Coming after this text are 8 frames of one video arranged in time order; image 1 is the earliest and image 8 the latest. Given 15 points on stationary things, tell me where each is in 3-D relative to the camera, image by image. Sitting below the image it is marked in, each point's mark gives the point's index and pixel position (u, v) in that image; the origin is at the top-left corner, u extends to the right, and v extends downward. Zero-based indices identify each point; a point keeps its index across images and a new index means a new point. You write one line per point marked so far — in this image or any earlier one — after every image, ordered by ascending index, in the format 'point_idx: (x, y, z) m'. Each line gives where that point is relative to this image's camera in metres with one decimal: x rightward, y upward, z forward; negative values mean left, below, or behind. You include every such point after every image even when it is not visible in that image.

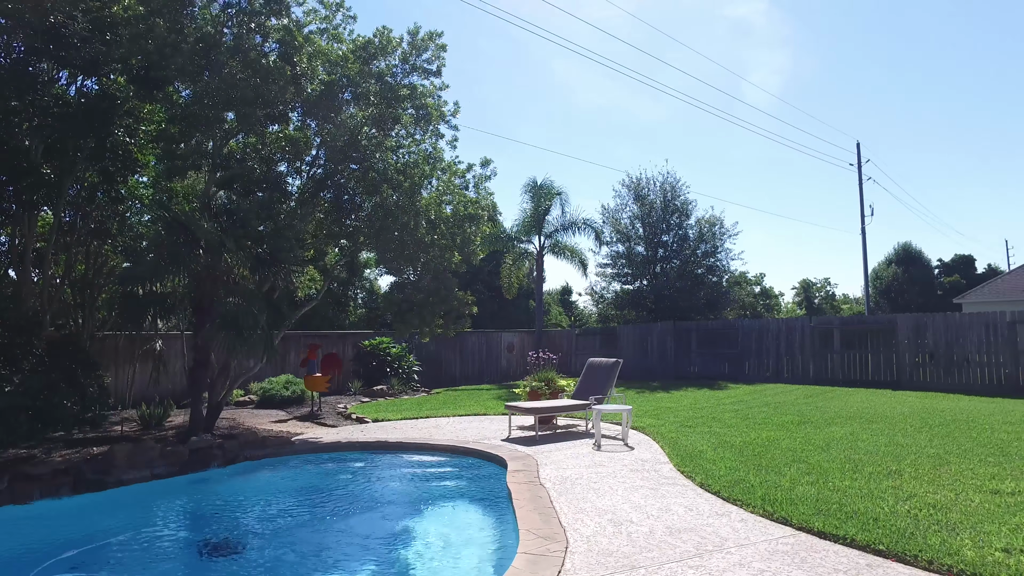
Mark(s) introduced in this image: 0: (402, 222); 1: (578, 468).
0: (-1.6, +0.9, +9.3) m
1: (+0.6, -1.7, +6.2) m
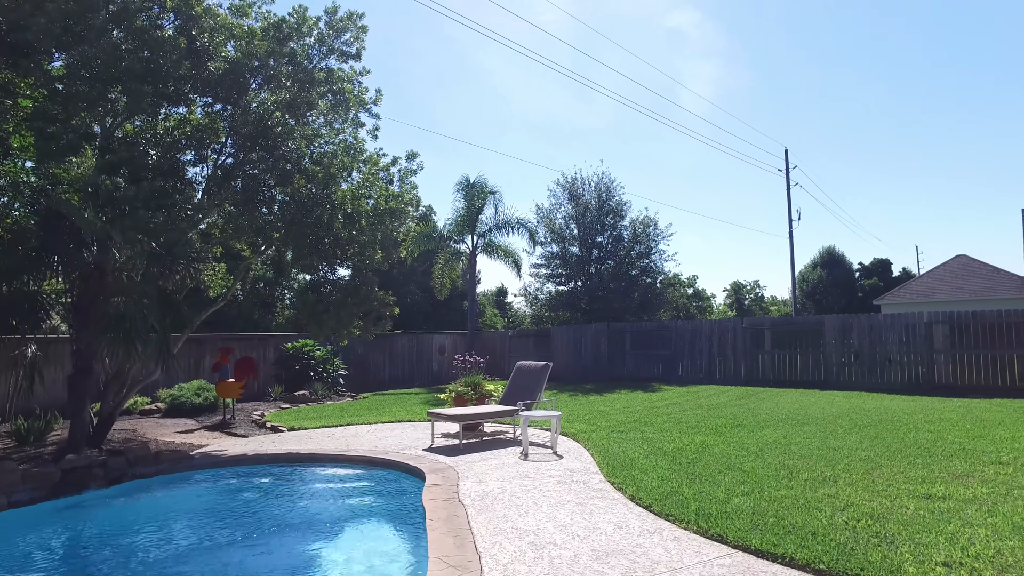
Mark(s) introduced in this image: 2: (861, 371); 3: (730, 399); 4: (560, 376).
0: (-2.5, +1.0, +8.6) m
1: (-0.1, -1.7, +5.8) m
2: (+7.6, -1.8, +14.4) m
3: (+3.9, -2.0, +12.0) m
4: (+1.4, -2.5, +19.2) m
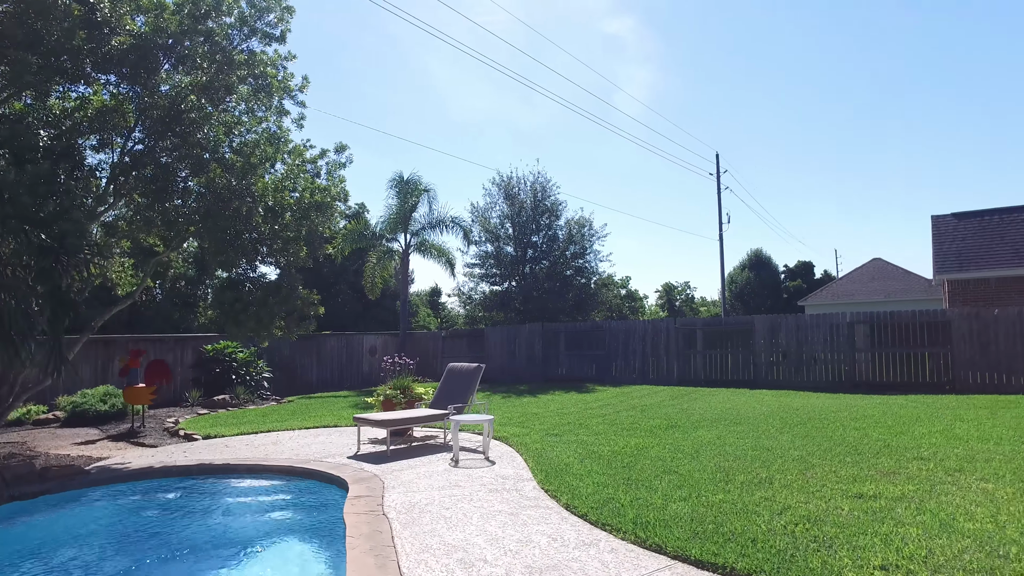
0: (-3.4, +1.0, +8.0) m
1: (-0.7, -1.6, +5.4) m
2: (+6.1, -1.8, +14.7) m
3: (+2.7, -2.0, +12.0) m
4: (-0.5, -2.5, +18.9) m
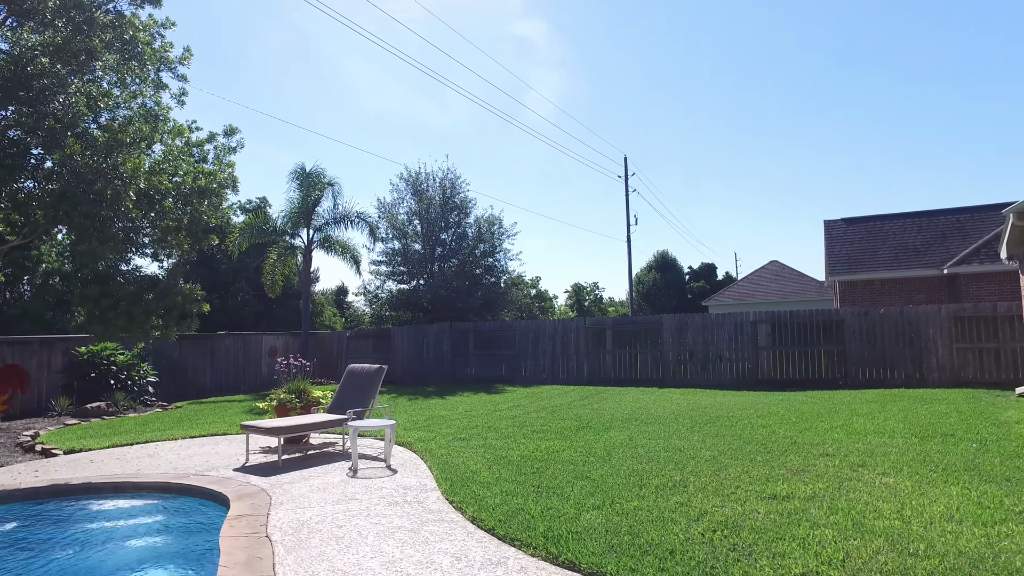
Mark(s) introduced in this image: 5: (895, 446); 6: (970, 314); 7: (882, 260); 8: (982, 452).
0: (-4.4, +1.0, +7.1) m
1: (-1.4, -1.6, +4.9) m
2: (+4.1, -1.8, +15.0) m
3: (+1.1, -2.0, +11.9) m
4: (-3.0, -2.5, +18.3) m
5: (+3.7, -1.5, +6.4) m
6: (+8.7, -0.5, +12.7) m
7: (+9.7, +0.7, +17.5) m
8: (+4.3, -1.5, +6.2) m
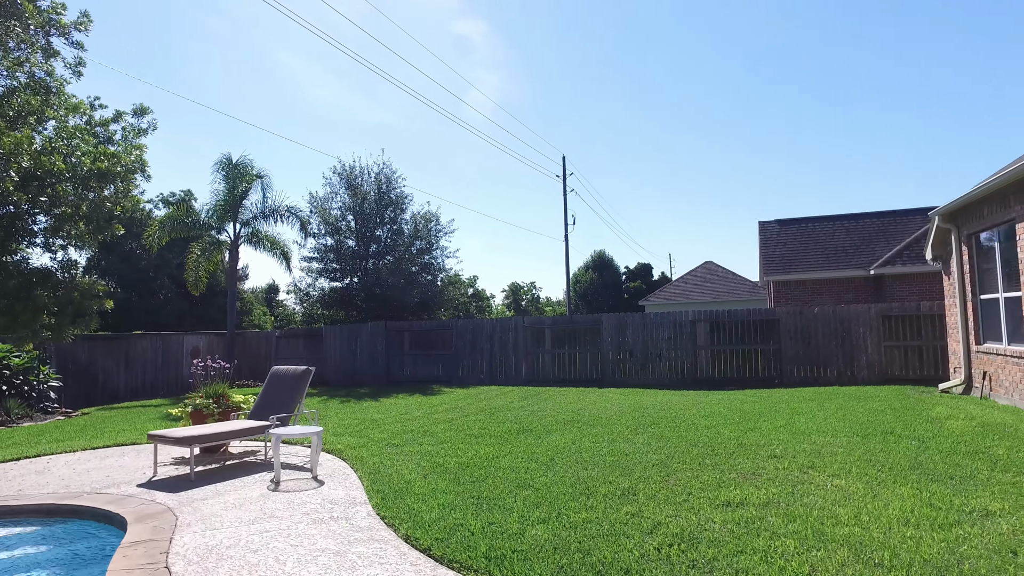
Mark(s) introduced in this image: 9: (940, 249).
0: (-5.0, +1.1, +6.3) m
1: (-1.8, -1.6, +4.3) m
2: (+2.7, -1.8, +15.0) m
3: (0.0, -1.9, +11.5) m
4: (-4.7, -2.4, +17.5) m
5: (+3.1, -1.5, +6.3) m
6: (+7.6, -0.5, +13.1) m
7: (+8.1, +0.7, +17.9) m
8: (+3.8, -1.5, +6.1) m
9: (+7.2, +0.7, +11.3) m
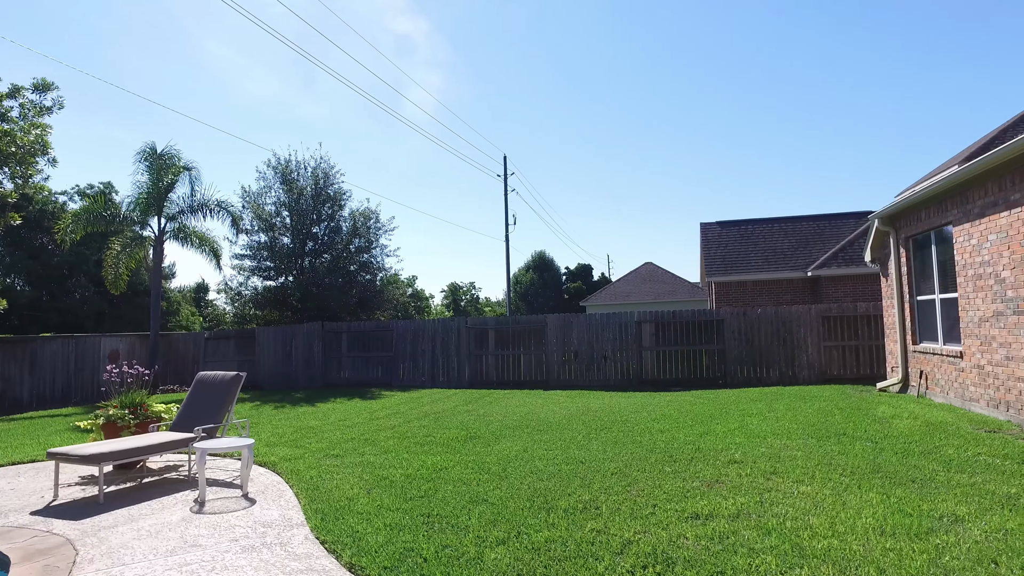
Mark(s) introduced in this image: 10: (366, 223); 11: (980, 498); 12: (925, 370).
0: (-5.4, +1.1, +5.4) m
1: (-2.1, -1.5, +3.8) m
2: (+1.5, -1.8, +14.8) m
3: (-0.9, -1.9, +11.1) m
4: (-6.1, -2.4, +16.7) m
5: (+2.6, -1.5, +6.2) m
6: (+6.5, -0.5, +13.4) m
7: (+6.6, +0.7, +18.2) m
8: (+3.3, -1.5, +6.1) m
9: (+6.3, +0.6, +11.5) m
10: (-4.3, +1.9, +19.7) m
11: (+3.0, -1.4, +4.3) m
12: (+6.1, -1.2, +9.8) m
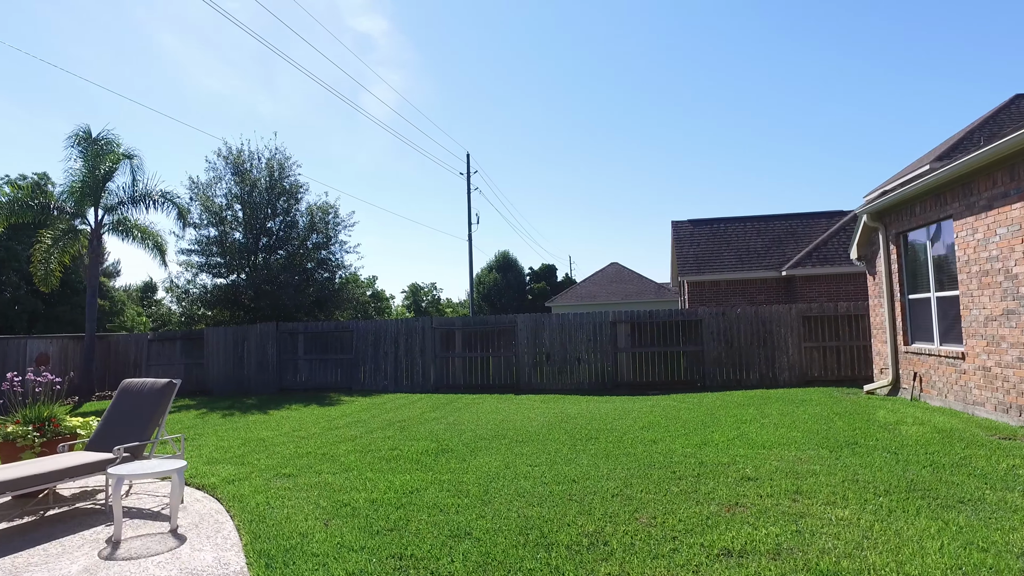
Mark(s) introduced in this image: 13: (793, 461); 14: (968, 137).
0: (-5.5, +1.2, +4.3) m
1: (-2.1, -1.5, +2.9) m
2: (+0.8, -1.8, +14.0) m
3: (-1.3, -1.9, +10.2) m
4: (-6.9, -2.3, +15.5) m
5: (+2.5, -1.4, +5.5) m
6: (+5.9, -0.5, +12.9) m
7: (+5.7, +0.7, +17.8) m
8: (+3.2, -1.4, +5.5) m
9: (+5.9, +0.7, +11.1) m
10: (-5.2, +2.0, +18.6) m
11: (+3.0, -1.3, +3.7) m
12: (+5.7, -1.2, +9.3) m
13: (+2.4, -1.5, +5.6) m
14: (+11.1, +3.7, +16.3) m
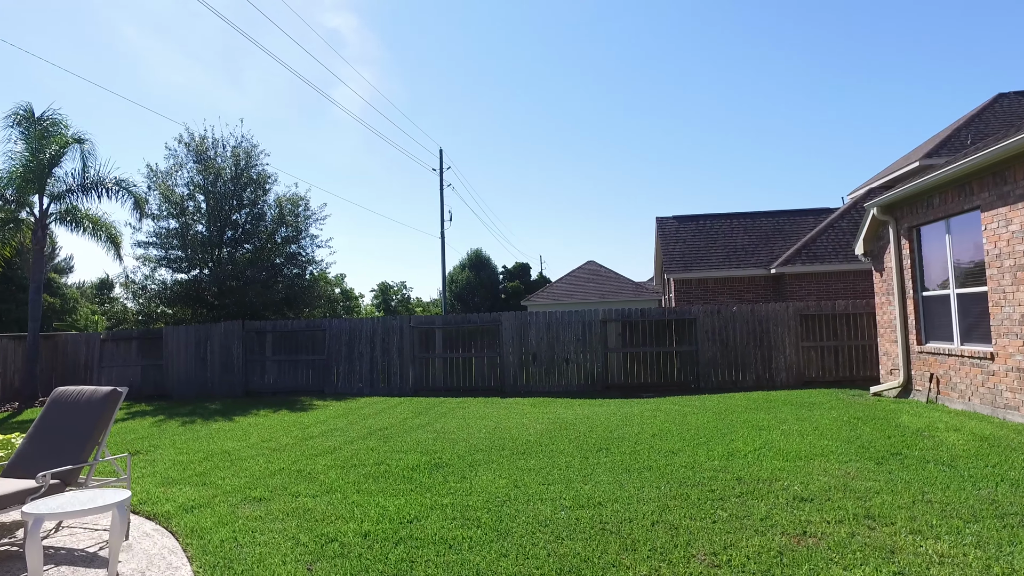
0: (-5.3, +1.3, +3.2) m
1: (-1.8, -1.4, +2.0) m
2: (+0.5, -1.7, +13.3) m
3: (-1.5, -1.8, +9.4) m
4: (-7.3, -2.2, +14.4) m
5: (+2.6, -1.4, +4.9) m
6: (+5.6, -0.4, +12.4) m
7: (+5.2, +0.8, +17.3) m
8: (+3.3, -1.4, +4.8) m
9: (+5.7, +0.7, +10.6) m
10: (-5.7, +2.0, +17.6) m
11: (+3.2, -1.3, +3.1) m
12: (+5.6, -1.1, +8.8) m
13: (+2.5, -1.4, +5.0) m
14: (+10.7, +3.7, +16.0) m
